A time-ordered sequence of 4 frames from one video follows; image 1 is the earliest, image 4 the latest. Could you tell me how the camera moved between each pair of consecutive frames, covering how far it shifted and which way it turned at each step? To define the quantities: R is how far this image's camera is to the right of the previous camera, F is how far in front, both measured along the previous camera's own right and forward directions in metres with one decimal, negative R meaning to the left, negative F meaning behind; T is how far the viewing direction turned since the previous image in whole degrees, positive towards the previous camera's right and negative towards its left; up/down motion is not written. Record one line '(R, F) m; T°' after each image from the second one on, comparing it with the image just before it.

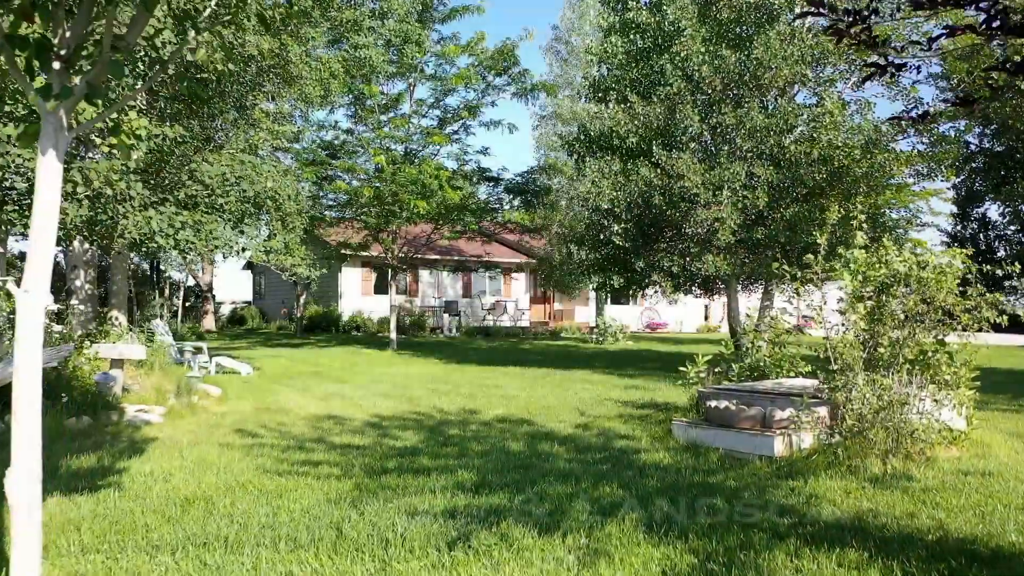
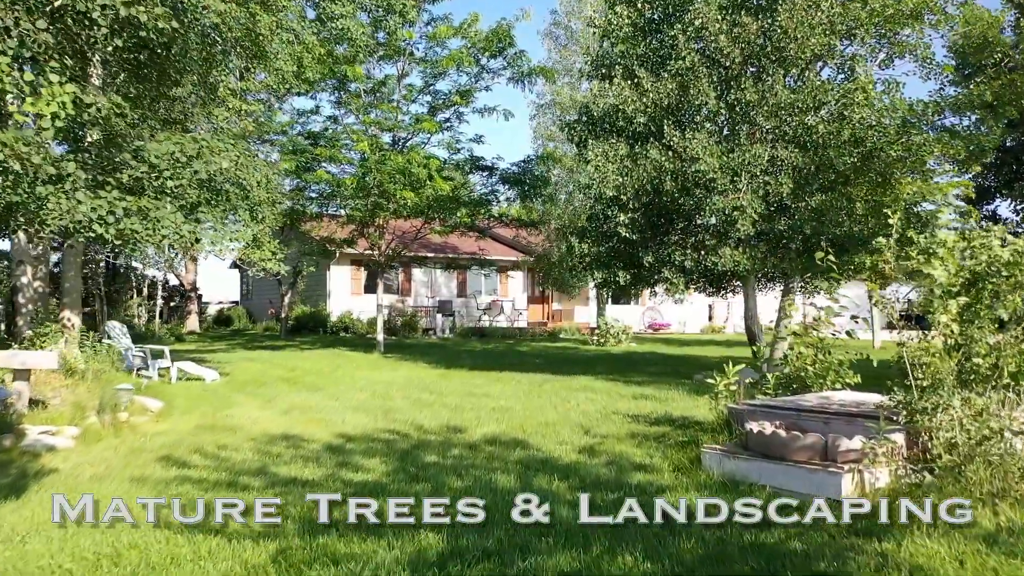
(0.0, +1.3) m; 0°
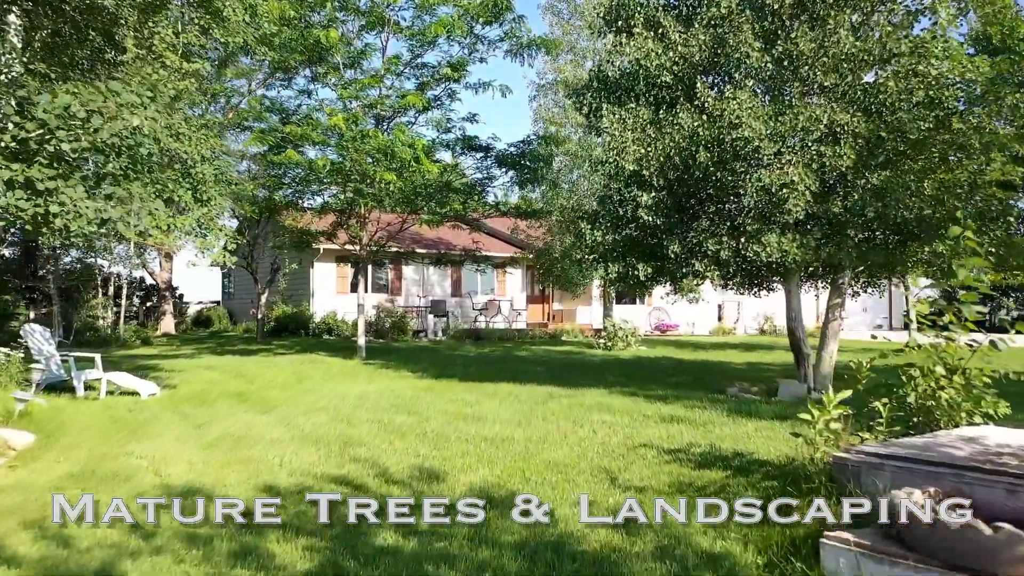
(0.0, +2.0) m; 0°
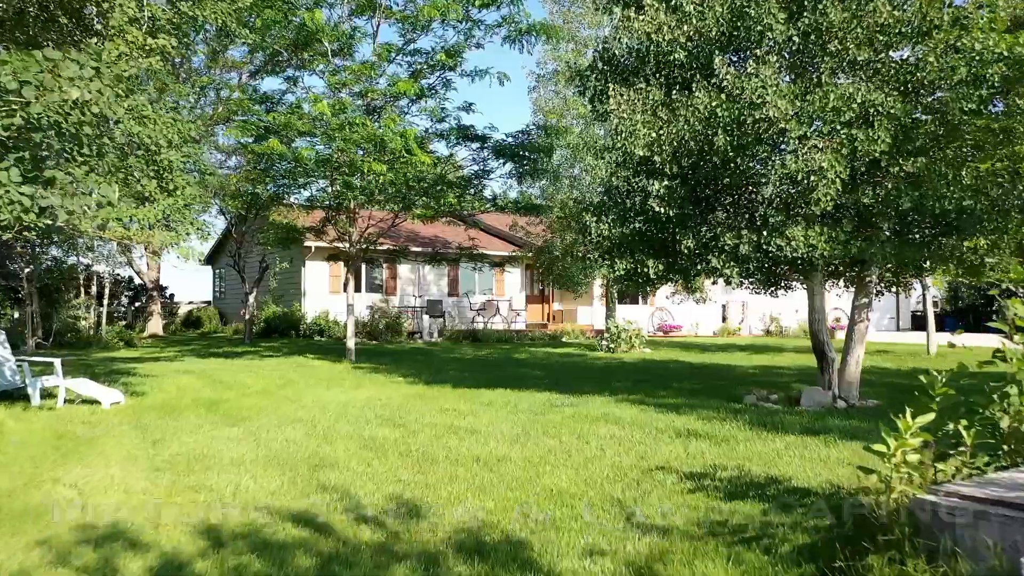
(0.0, +0.9) m; 0°
